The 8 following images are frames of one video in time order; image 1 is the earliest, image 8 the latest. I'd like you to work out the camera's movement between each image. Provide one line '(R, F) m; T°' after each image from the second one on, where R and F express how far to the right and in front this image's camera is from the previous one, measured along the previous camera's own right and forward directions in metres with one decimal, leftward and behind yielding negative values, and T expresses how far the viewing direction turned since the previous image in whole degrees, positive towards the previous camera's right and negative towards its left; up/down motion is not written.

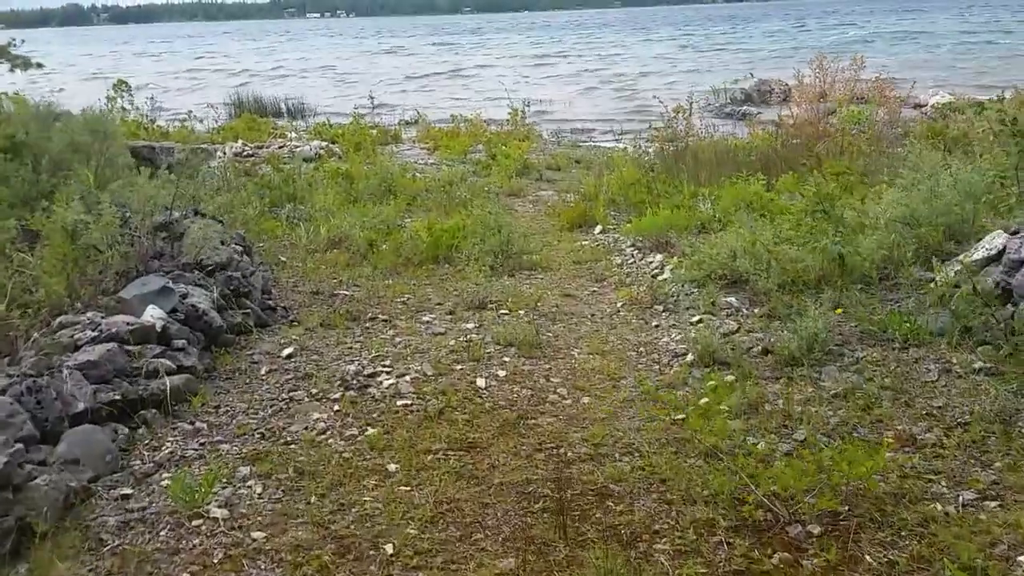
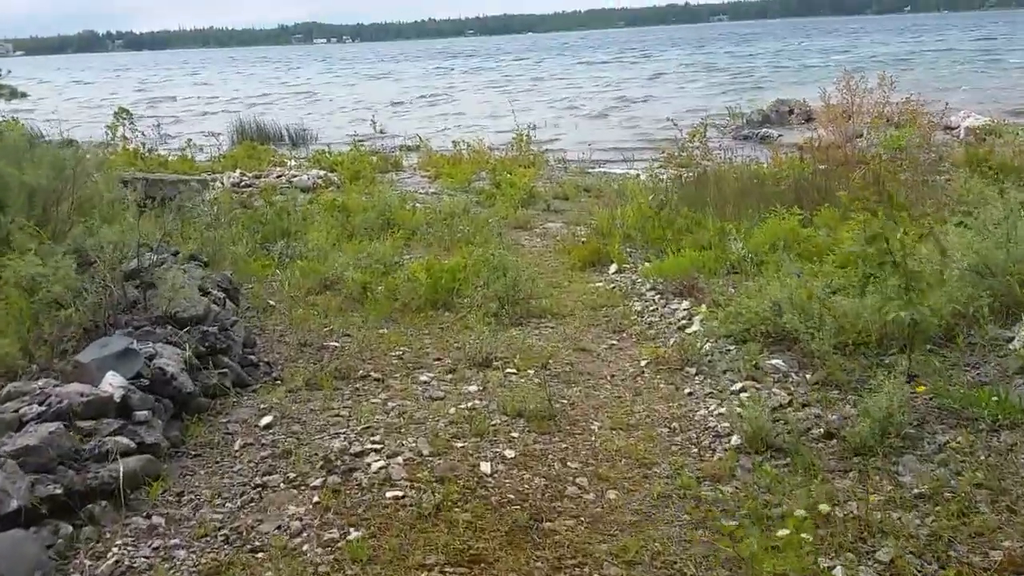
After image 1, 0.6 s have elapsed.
(0.0, +0.7) m; -1°
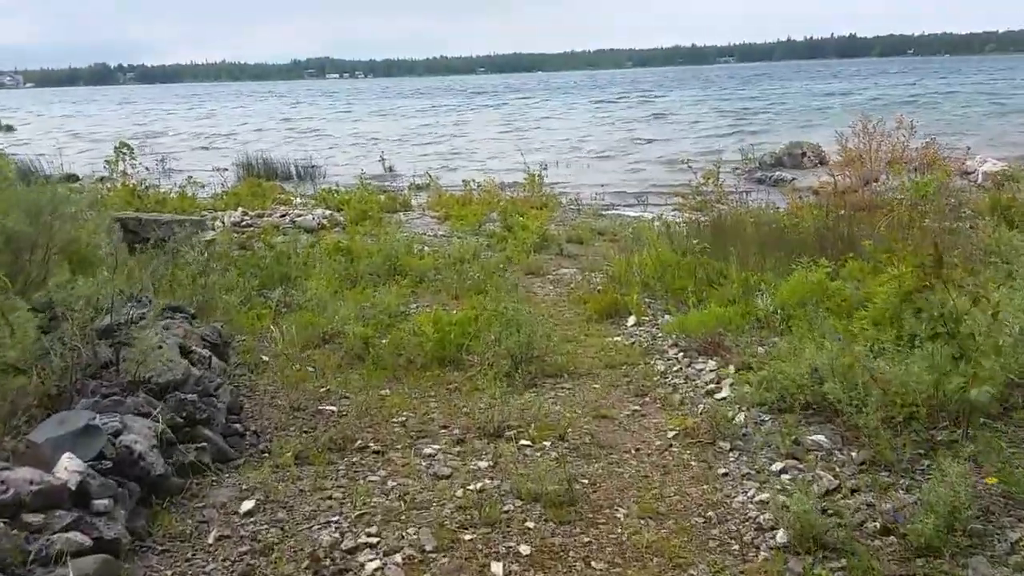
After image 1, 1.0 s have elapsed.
(-0.1, +0.5) m; 0°
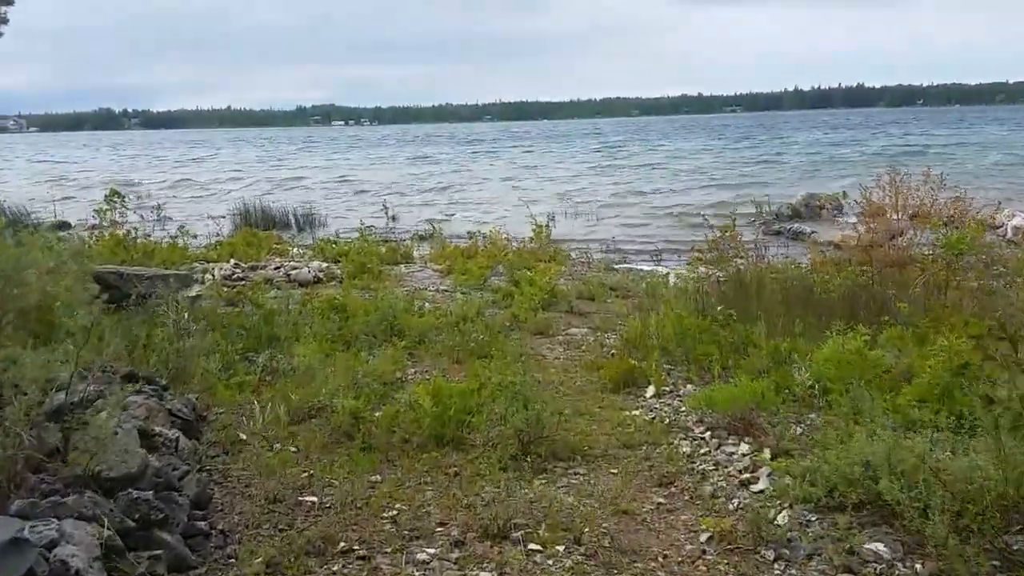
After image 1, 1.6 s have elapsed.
(0.0, +0.6) m; 0°
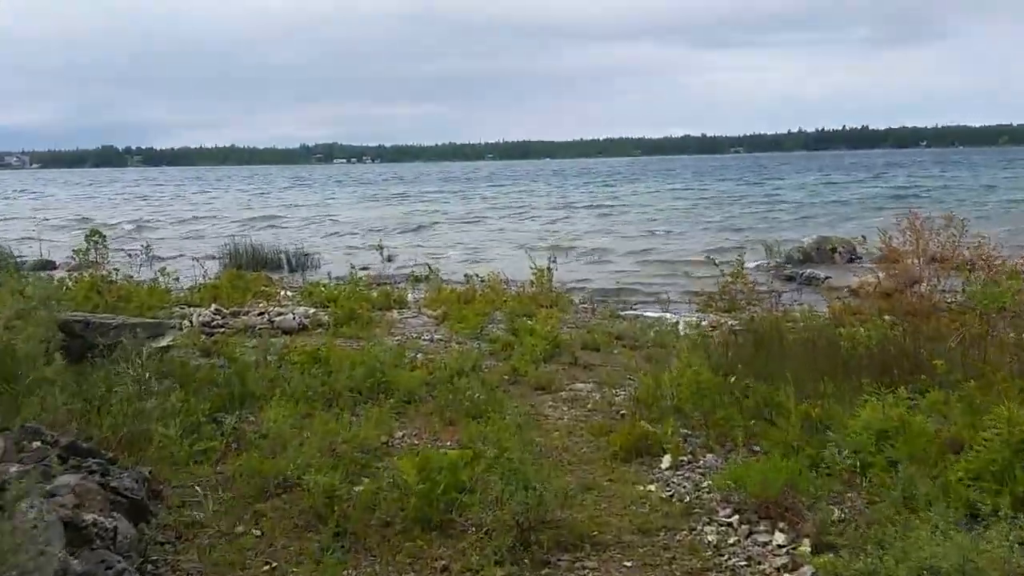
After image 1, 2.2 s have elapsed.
(0.0, +0.7) m; 0°
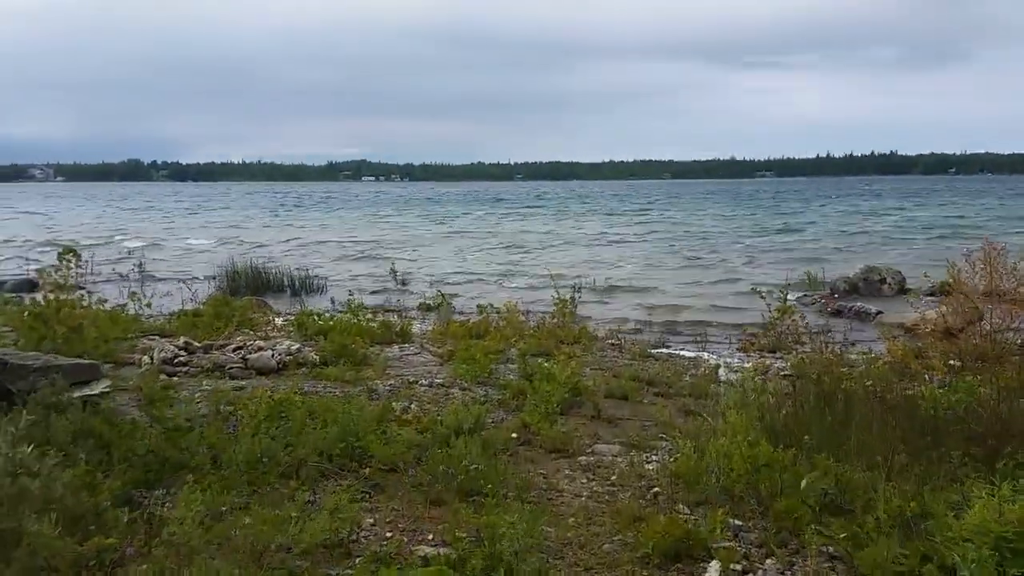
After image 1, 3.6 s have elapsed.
(+0.1, +1.4) m; -2°
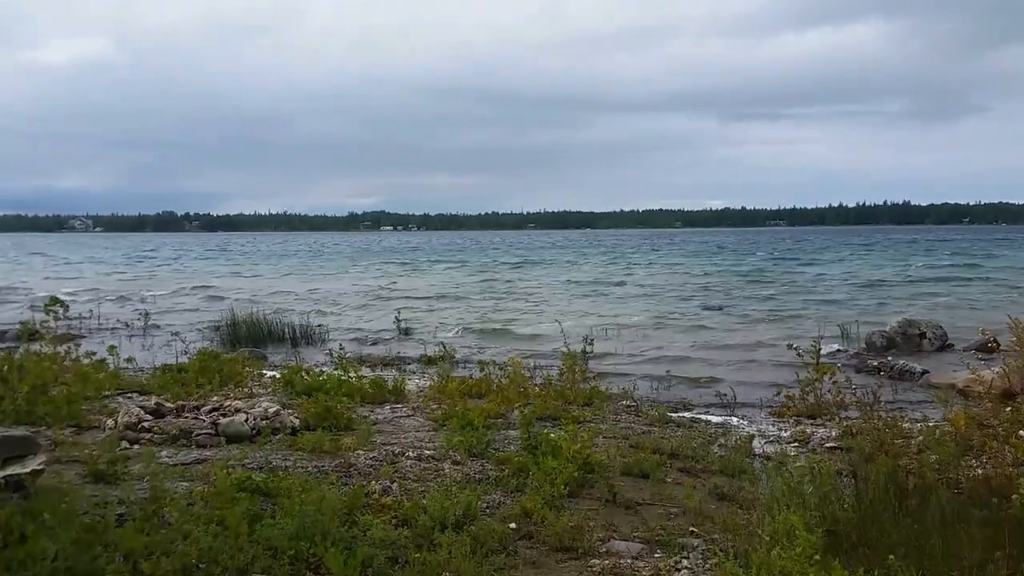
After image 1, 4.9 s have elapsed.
(+0.1, +1.0) m; -1°
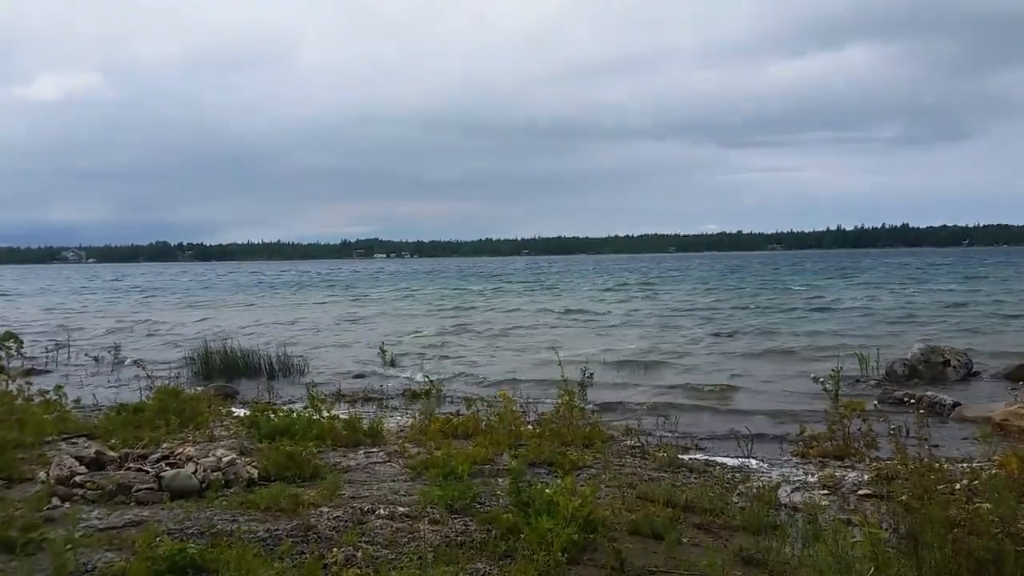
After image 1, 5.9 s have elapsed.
(+0.1, +0.9) m; 0°
